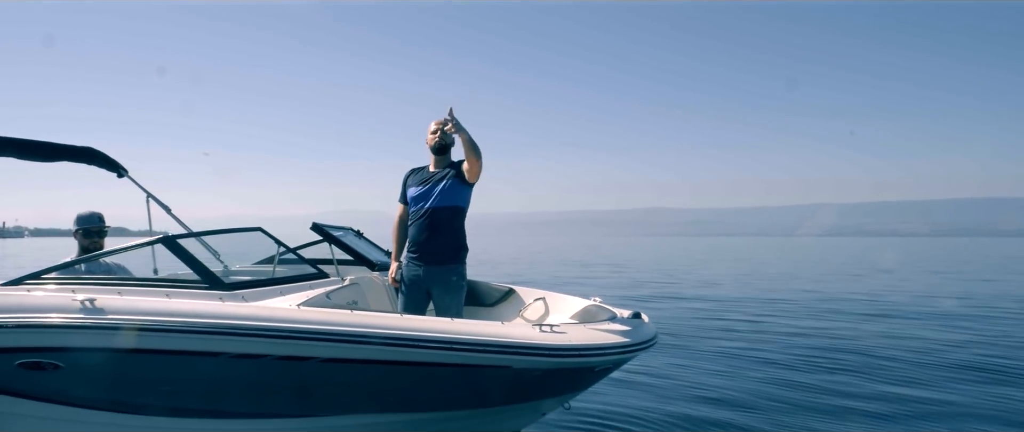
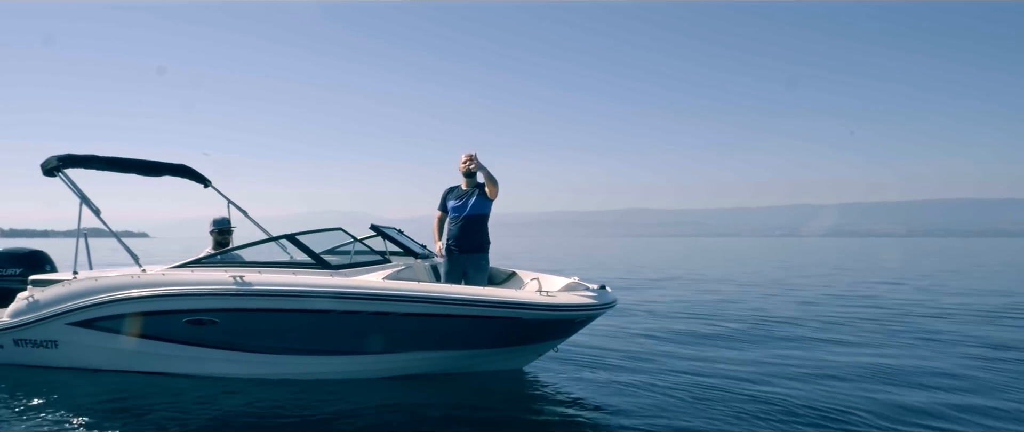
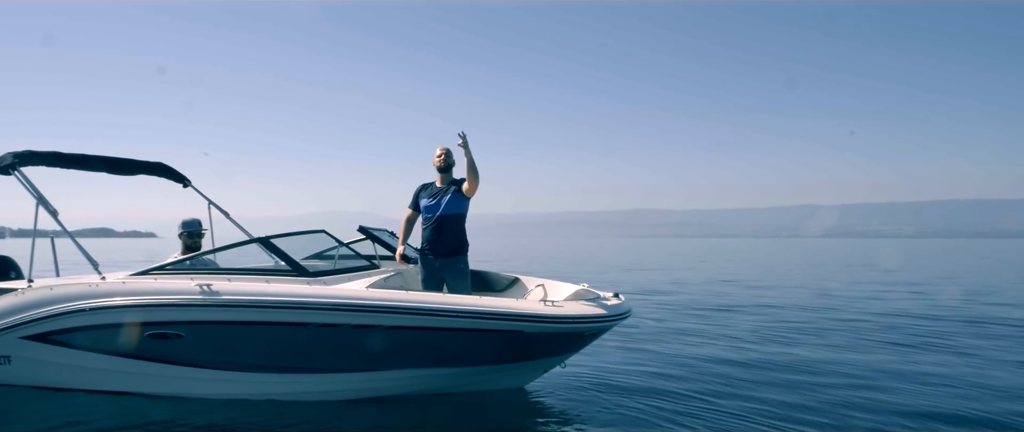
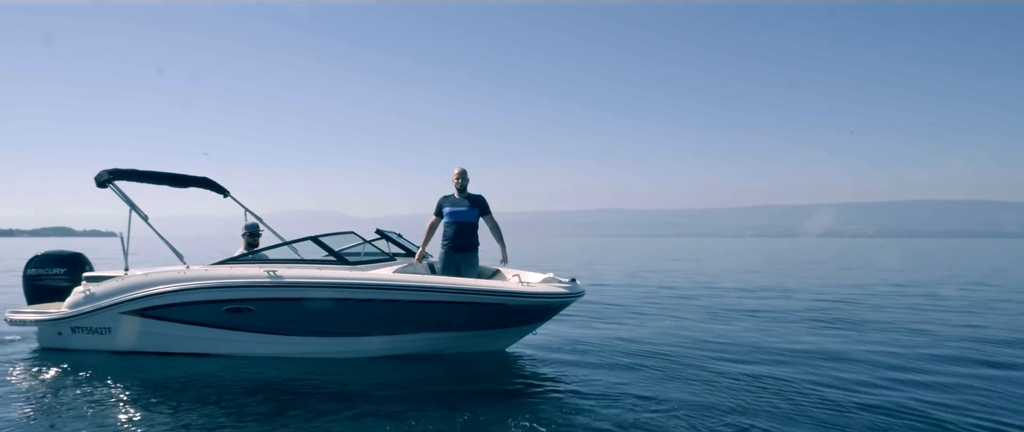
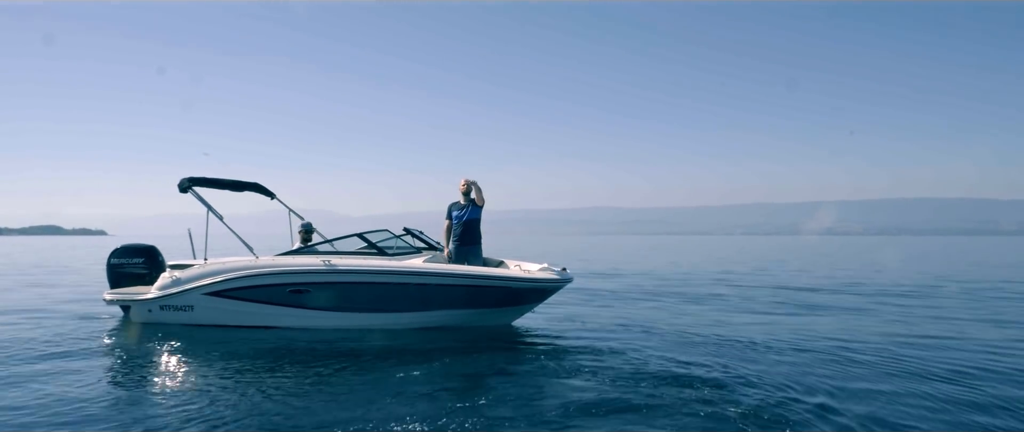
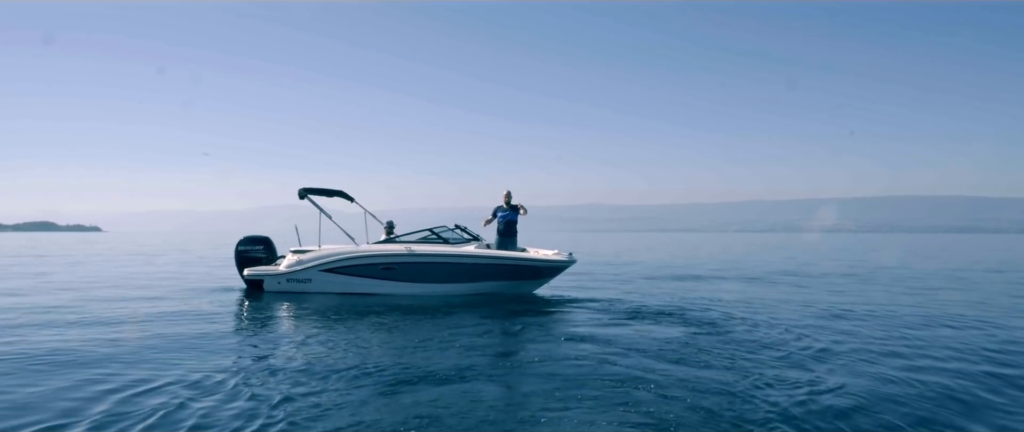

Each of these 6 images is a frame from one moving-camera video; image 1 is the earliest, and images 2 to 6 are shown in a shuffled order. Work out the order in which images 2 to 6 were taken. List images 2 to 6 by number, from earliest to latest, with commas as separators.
3, 2, 4, 5, 6
